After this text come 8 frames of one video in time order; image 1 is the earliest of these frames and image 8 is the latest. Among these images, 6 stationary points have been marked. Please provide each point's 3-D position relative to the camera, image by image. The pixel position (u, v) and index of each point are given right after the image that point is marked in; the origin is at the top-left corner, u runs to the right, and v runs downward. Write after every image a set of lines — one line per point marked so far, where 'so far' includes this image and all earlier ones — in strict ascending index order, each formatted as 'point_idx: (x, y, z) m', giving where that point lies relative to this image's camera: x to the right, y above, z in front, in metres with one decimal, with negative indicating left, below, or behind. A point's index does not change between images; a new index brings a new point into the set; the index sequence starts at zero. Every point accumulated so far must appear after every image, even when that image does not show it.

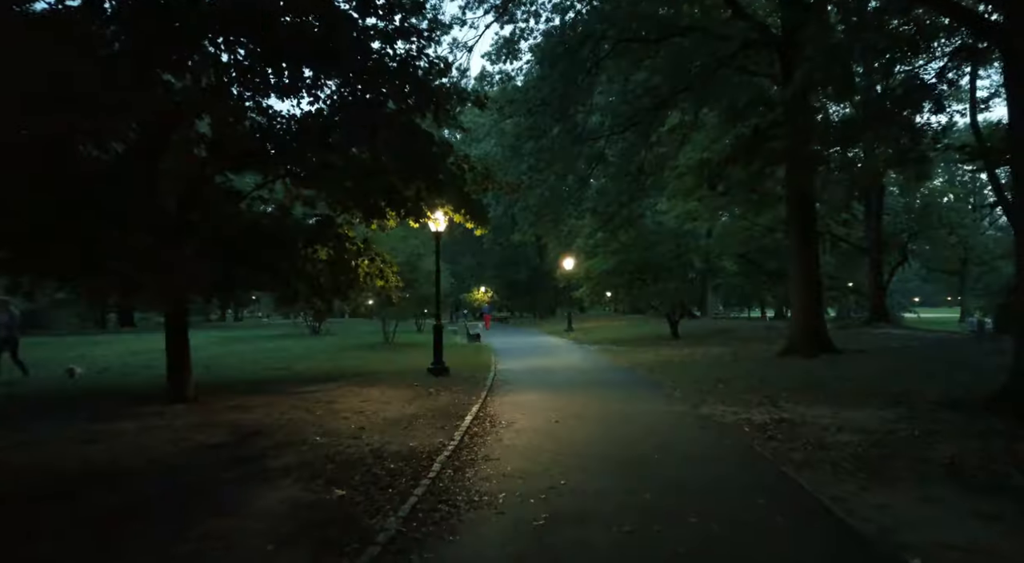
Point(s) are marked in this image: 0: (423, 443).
0: (-1.1, -1.9, +8.6) m
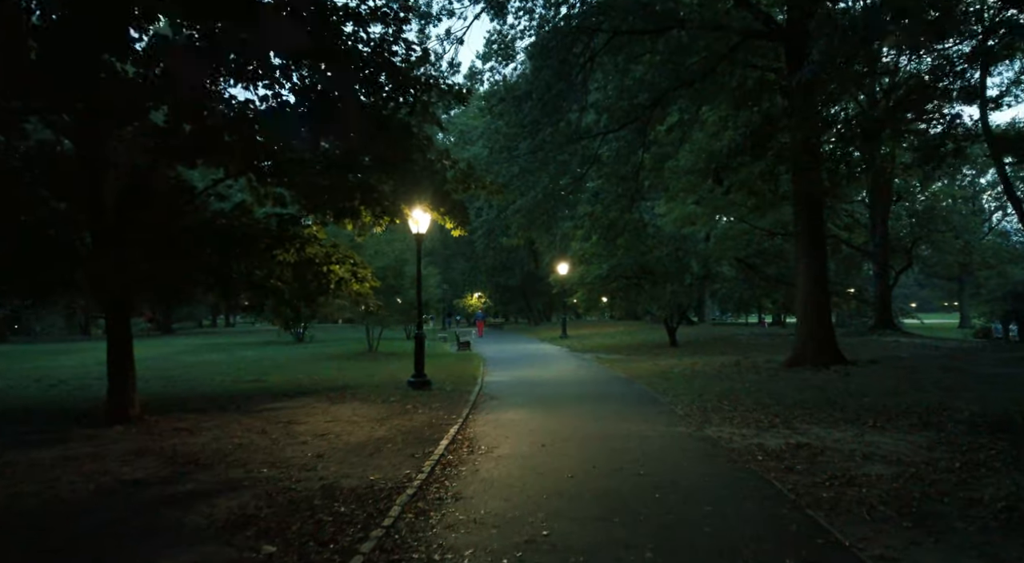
0: (-1.3, -2.0, +7.5) m
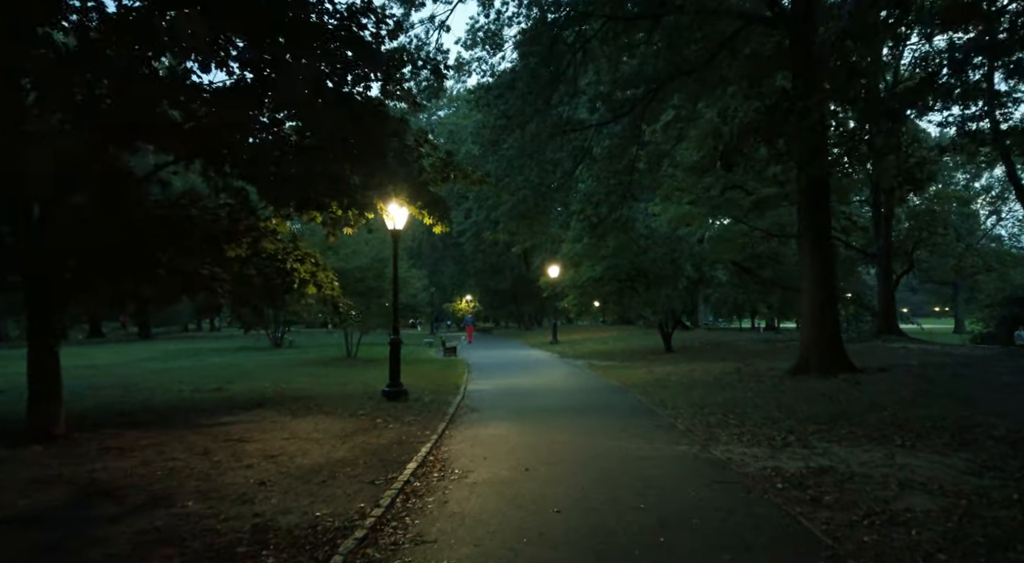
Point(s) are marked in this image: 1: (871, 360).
0: (-1.5, -1.9, +6.2) m
1: (+8.8, -1.9, +17.9) m
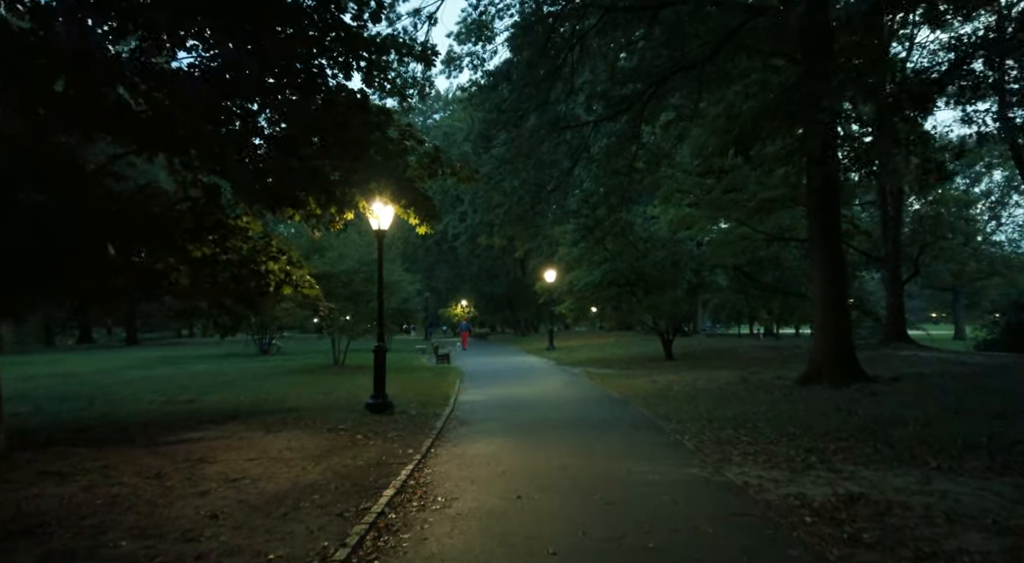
0: (-1.6, -2.0, +5.3) m
1: (+8.6, -2.0, +17.0) m
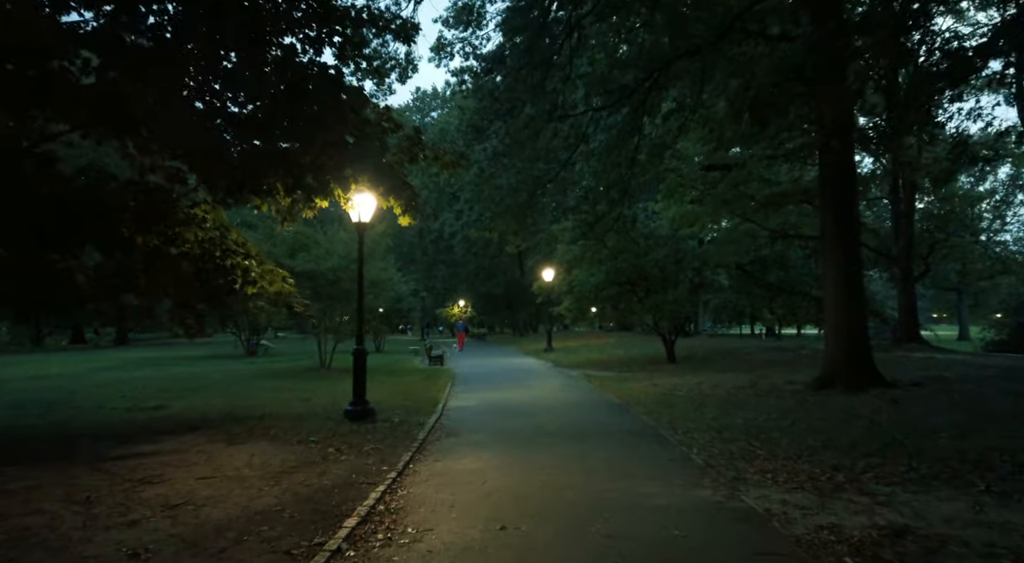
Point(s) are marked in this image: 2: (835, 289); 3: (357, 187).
0: (-1.7, -1.9, +4.3) m
1: (+8.5, -2.0, +16.0) m
2: (+6.5, -0.2, +14.8) m
3: (-2.3, +1.4, +11.2) m
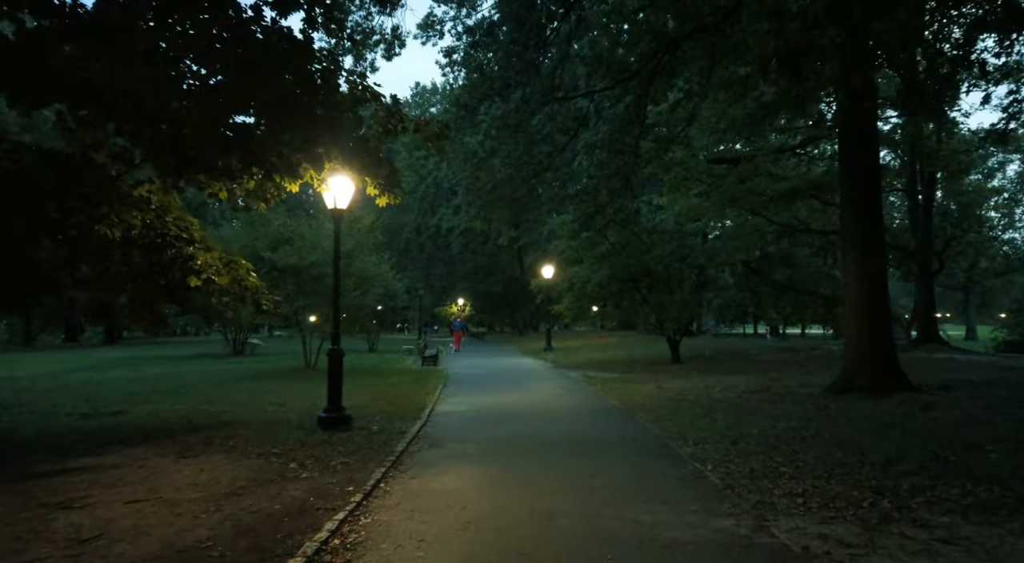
0: (-1.9, -1.8, +3.2) m
1: (+8.4, -1.9, +14.9) m
2: (+6.4, -0.1, +13.7) m
3: (-2.4, +1.5, +10.0) m
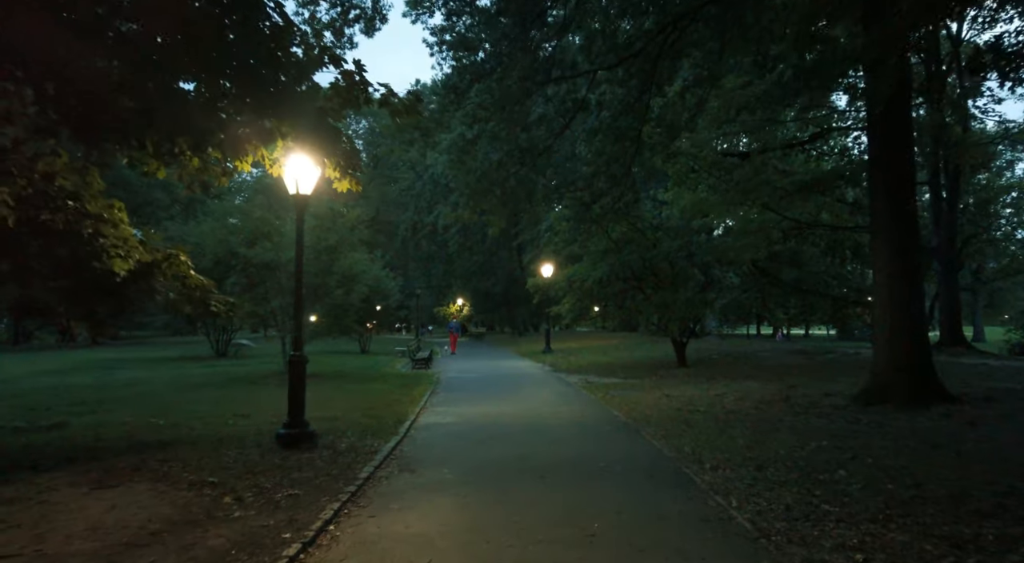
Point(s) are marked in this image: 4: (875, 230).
0: (-2.0, -1.8, +1.8) m
1: (+8.2, -1.9, +13.5) m
2: (+6.3, 0.0, +12.3) m
3: (-2.6, +1.6, +8.6) m
4: (+6.2, +0.9, +12.6) m
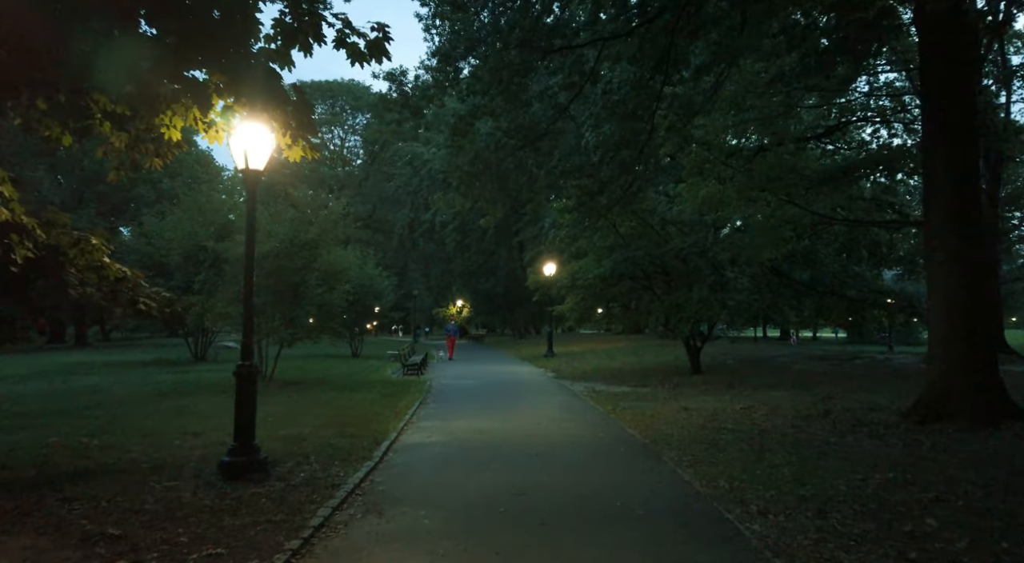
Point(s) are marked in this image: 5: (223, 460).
0: (-2.1, -1.7, +0.2) m
1: (+8.2, -1.8, +11.8) m
2: (+6.2, 0.0, +10.6) m
3: (-2.6, +1.6, +7.0) m
4: (+6.2, +1.0, +10.9) m
5: (-2.9, -1.8, +7.3) m
